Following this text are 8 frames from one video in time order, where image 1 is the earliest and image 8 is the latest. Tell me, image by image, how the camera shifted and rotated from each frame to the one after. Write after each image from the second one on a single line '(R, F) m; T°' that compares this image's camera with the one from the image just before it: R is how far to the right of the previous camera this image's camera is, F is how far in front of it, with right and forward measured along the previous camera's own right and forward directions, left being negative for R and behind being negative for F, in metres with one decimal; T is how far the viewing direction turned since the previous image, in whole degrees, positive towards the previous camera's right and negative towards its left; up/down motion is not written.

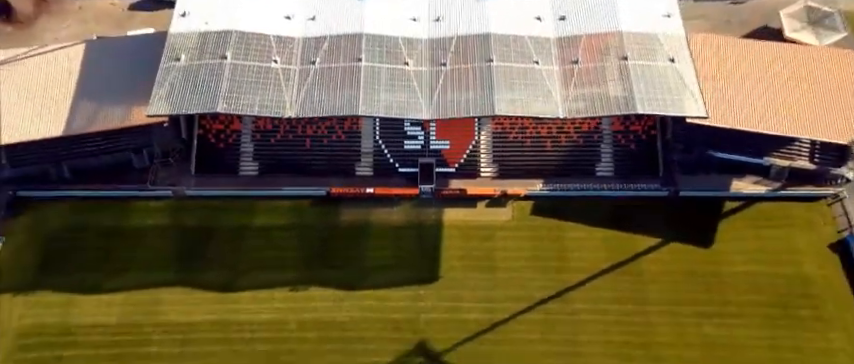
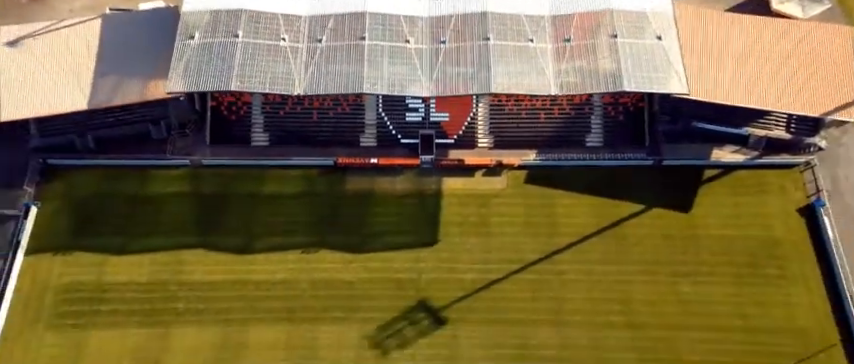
(0.0, -4.0) m; 0°
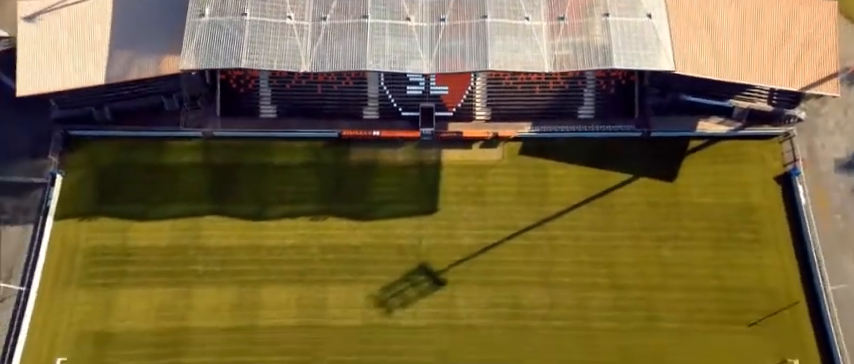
(0.0, -3.5) m; 0°
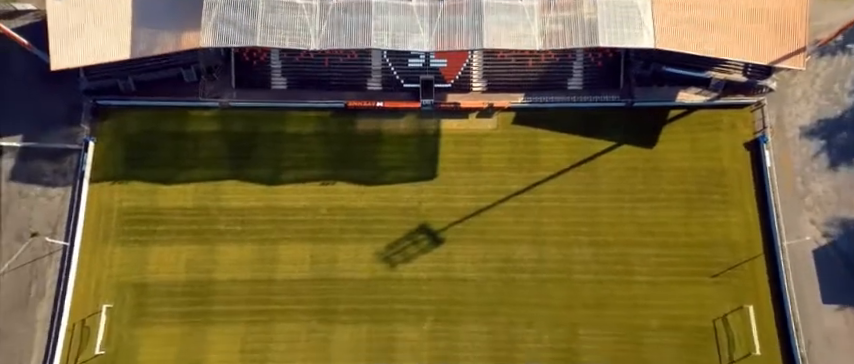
(0.0, -5.3) m; 0°
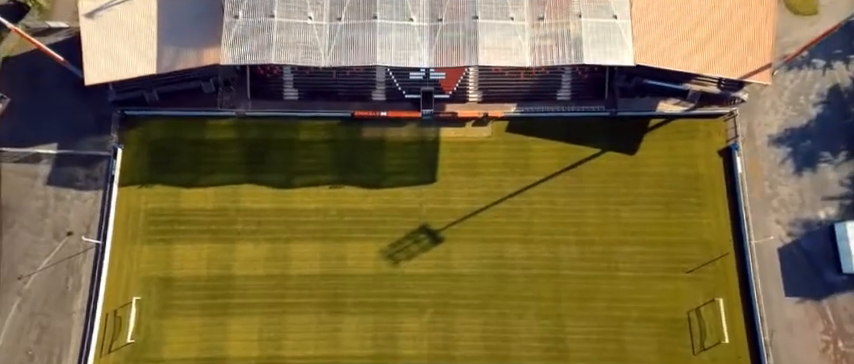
(-0.1, -5.0) m; 0°
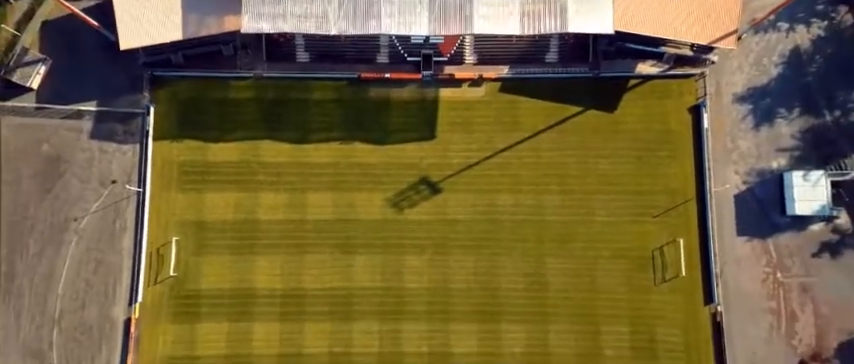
(+0.1, -7.7) m; 0°
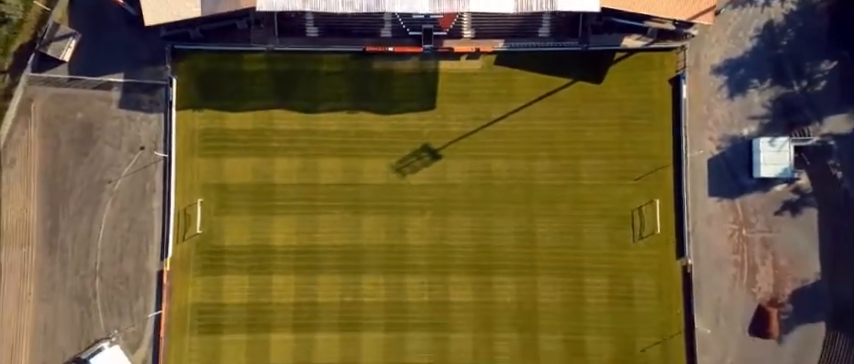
(0.0, -6.1) m; 0°
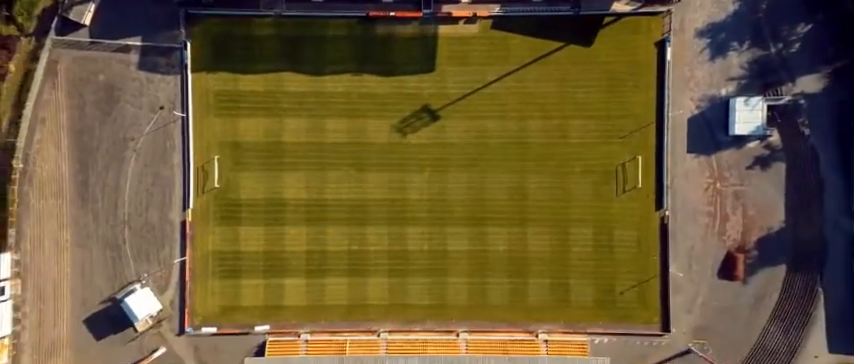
(+0.1, -5.3) m; 0°
